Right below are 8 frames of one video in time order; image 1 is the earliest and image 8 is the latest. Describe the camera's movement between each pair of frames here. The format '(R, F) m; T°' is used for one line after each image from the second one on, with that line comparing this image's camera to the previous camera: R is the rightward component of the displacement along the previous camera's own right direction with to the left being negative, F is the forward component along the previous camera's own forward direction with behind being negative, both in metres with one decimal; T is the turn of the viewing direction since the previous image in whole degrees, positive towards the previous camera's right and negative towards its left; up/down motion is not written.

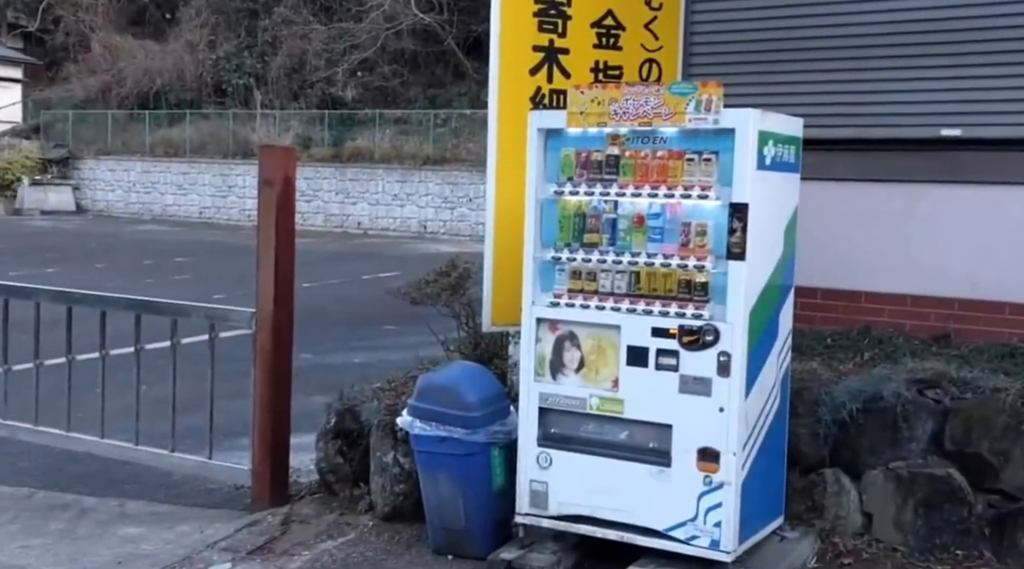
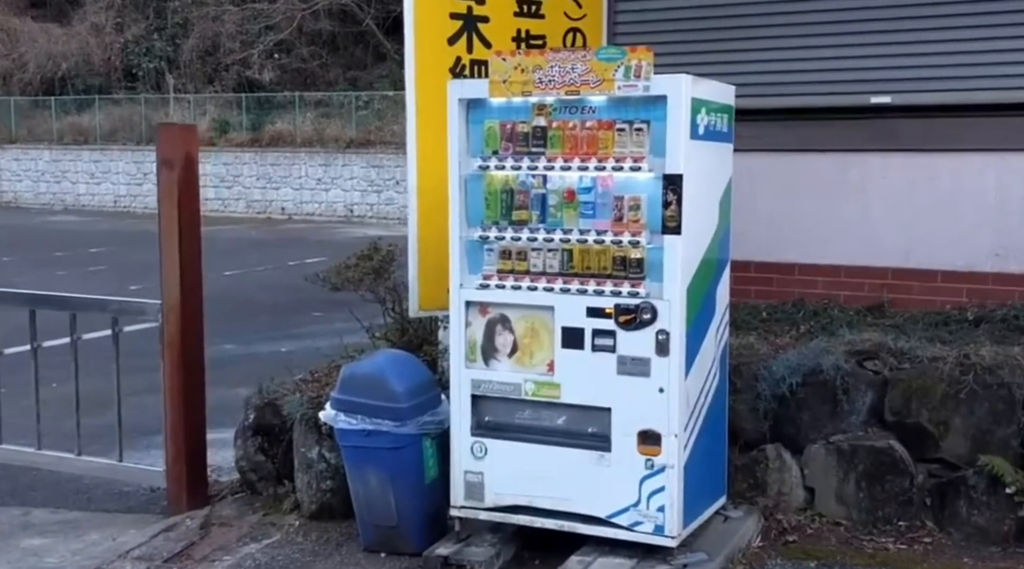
(0.0, +0.3) m; +3°
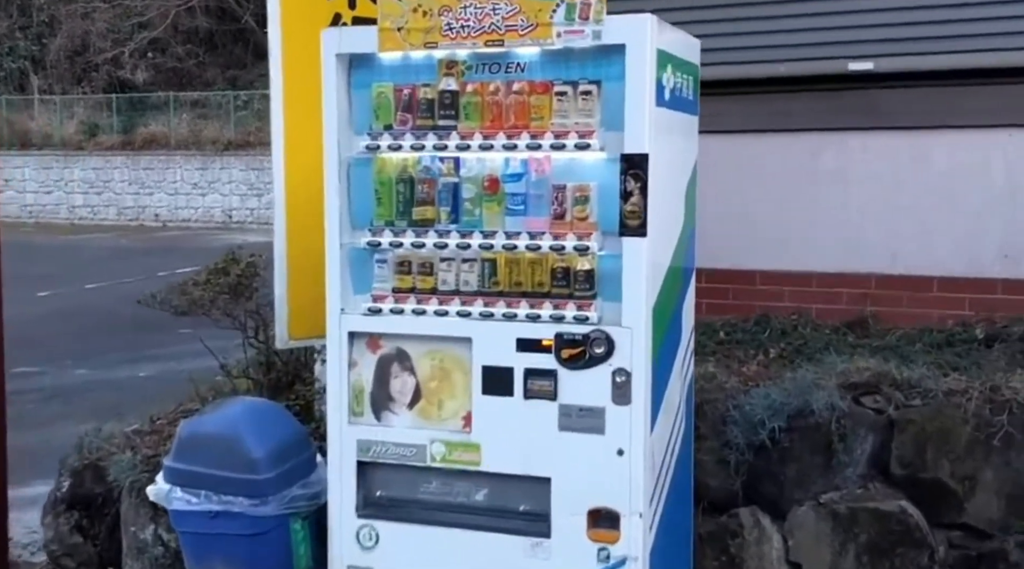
(0.0, +1.5) m; +5°
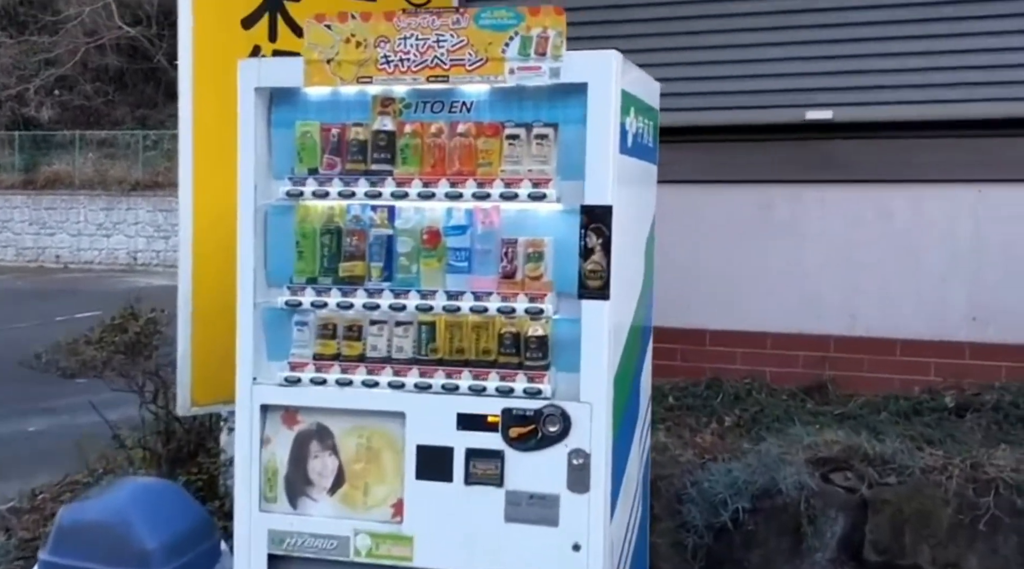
(-0.1, +0.5) m; +4°
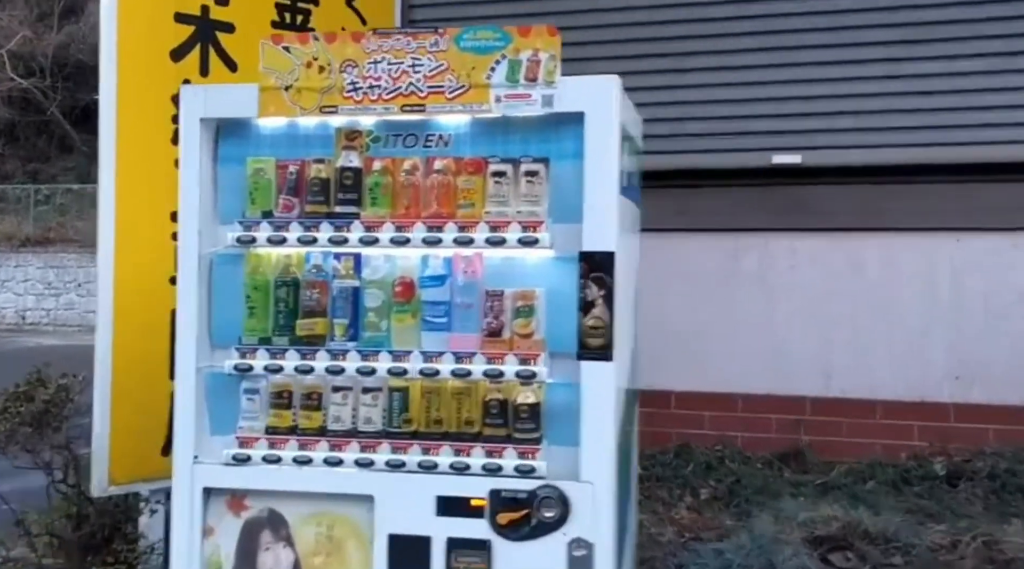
(-0.2, +0.5) m; +5°
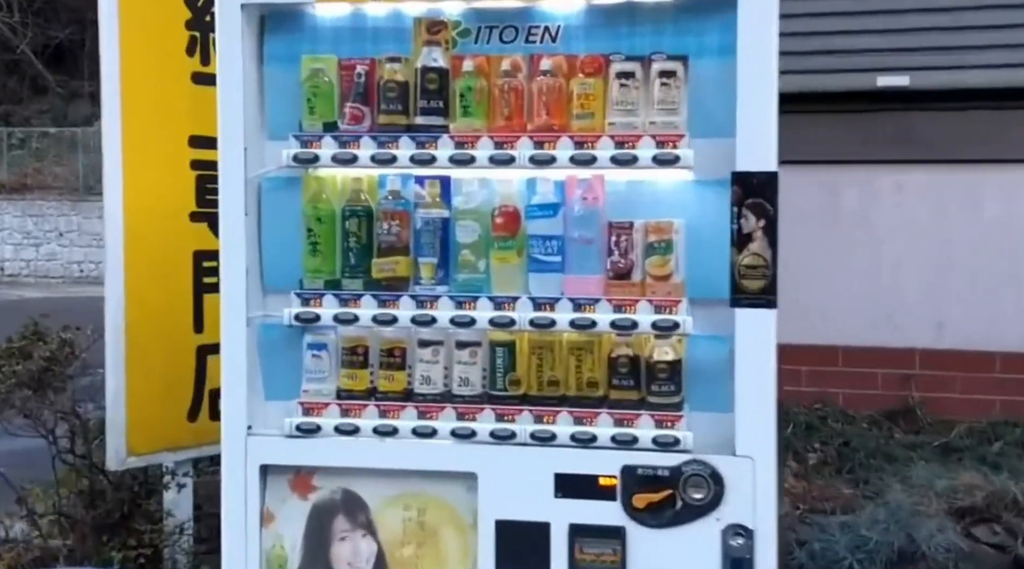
(-0.3, +0.7) m; +1°
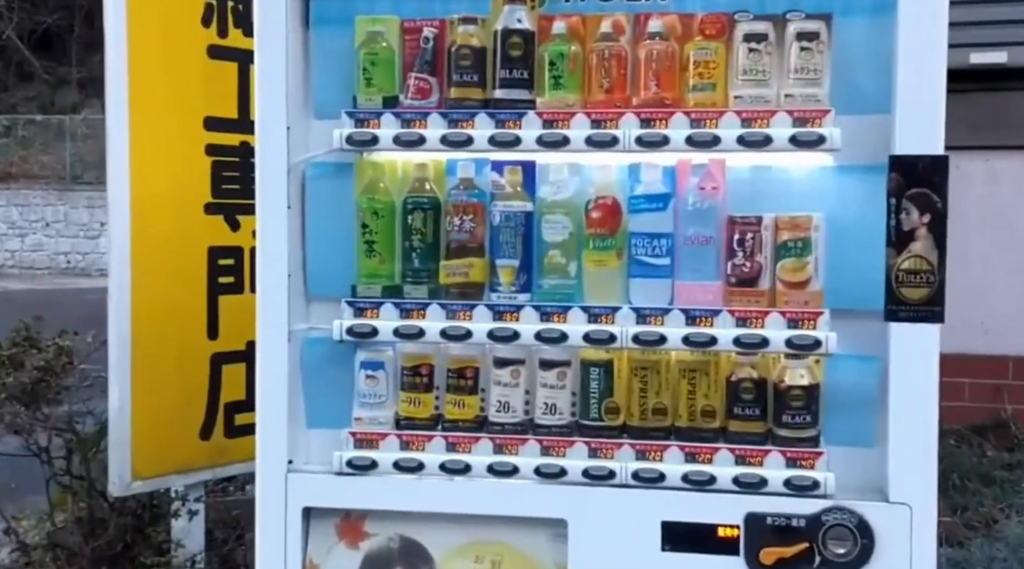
(-0.2, +0.4) m; +1°
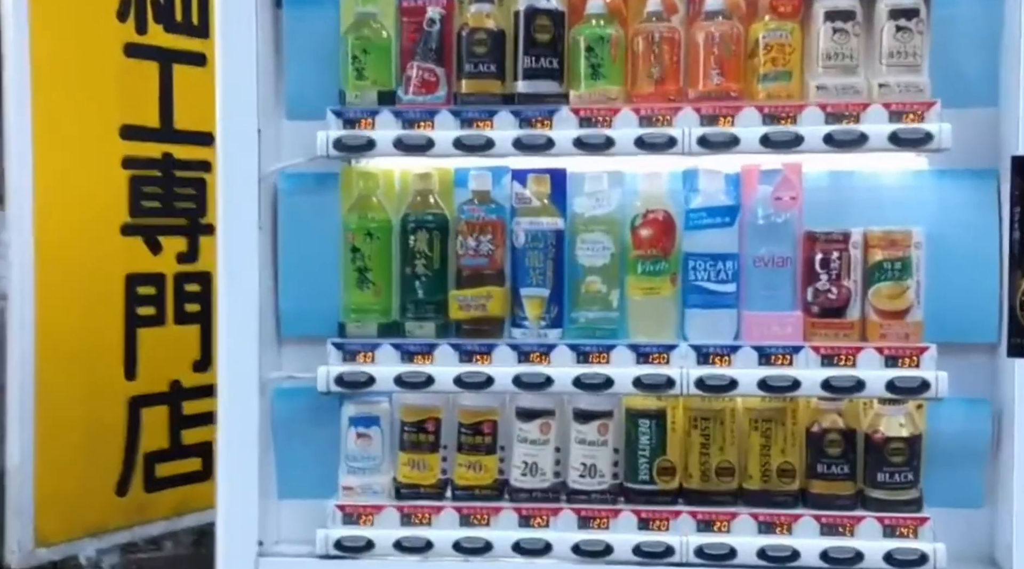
(-0.2, +0.4) m; +5°
